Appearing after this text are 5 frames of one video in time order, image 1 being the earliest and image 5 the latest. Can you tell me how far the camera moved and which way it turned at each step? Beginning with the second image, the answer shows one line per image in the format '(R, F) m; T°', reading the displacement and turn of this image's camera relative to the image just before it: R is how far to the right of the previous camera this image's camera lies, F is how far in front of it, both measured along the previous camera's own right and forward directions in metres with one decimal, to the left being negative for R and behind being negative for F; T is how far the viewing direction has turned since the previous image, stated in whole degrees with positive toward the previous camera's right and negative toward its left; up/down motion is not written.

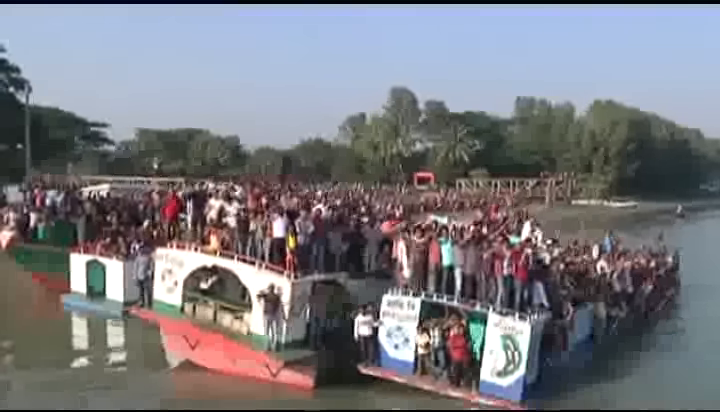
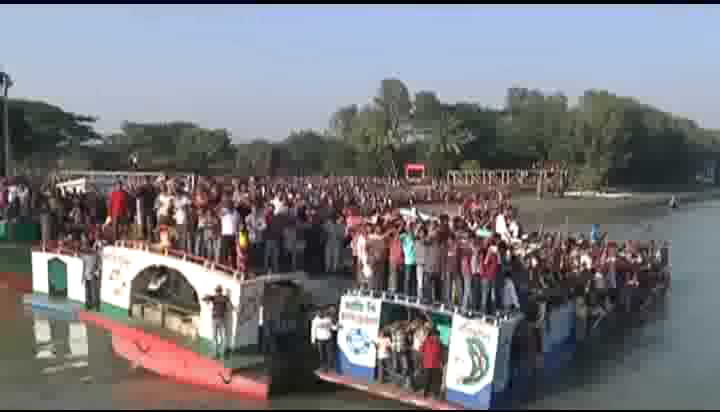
(+0.9, +1.8) m; 0°
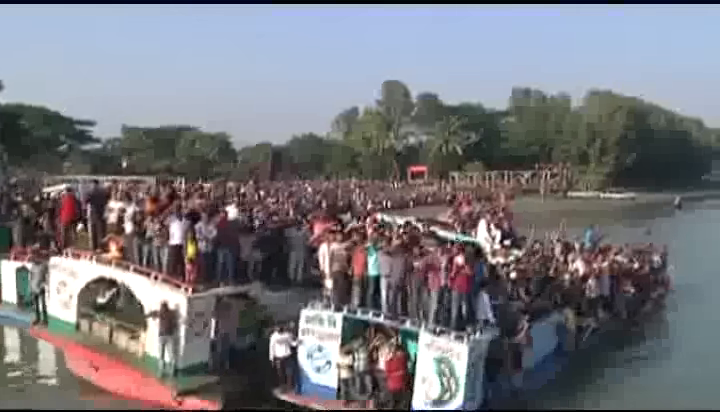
(+1.0, +1.9) m; 0°
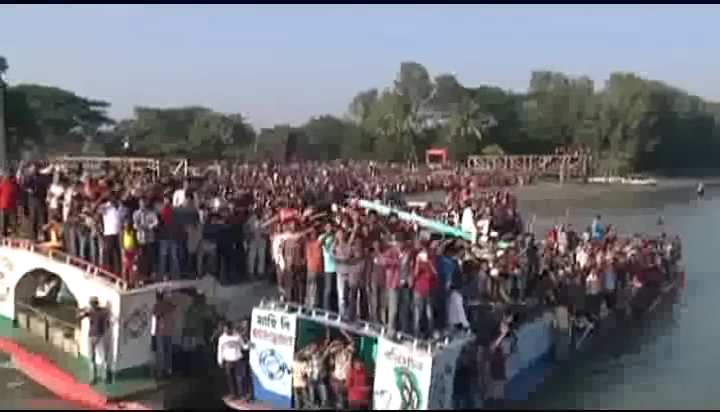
(+1.2, +2.3) m; -1°
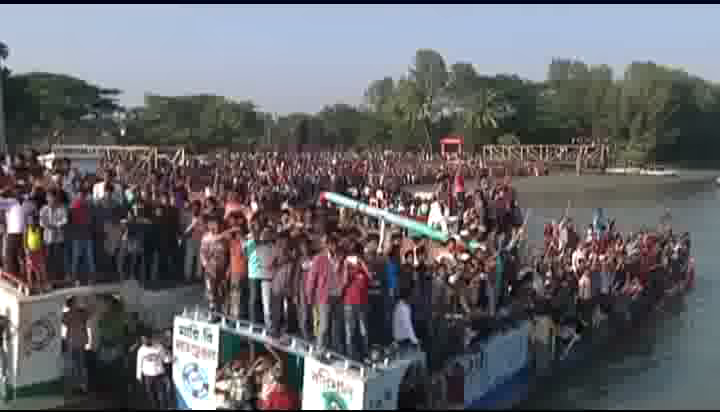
(+1.4, +2.3) m; -1°
